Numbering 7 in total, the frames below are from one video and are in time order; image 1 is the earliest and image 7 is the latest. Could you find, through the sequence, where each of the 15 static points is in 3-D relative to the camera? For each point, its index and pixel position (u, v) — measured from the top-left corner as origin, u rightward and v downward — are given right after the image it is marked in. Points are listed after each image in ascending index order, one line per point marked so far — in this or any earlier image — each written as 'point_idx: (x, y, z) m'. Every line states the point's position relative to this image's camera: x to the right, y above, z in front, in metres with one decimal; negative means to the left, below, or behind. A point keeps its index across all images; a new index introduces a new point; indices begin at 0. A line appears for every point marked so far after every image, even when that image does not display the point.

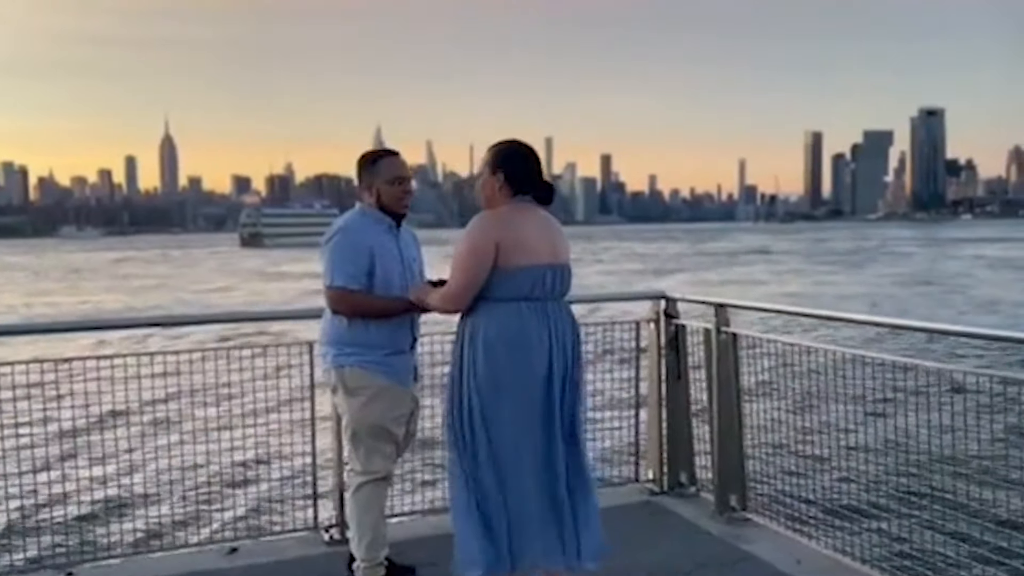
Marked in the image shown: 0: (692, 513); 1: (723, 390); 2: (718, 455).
0: (+1.0, -1.2, +6.5) m
1: (+1.1, -0.6, +6.4) m
2: (+1.1, -0.9, +6.5) m
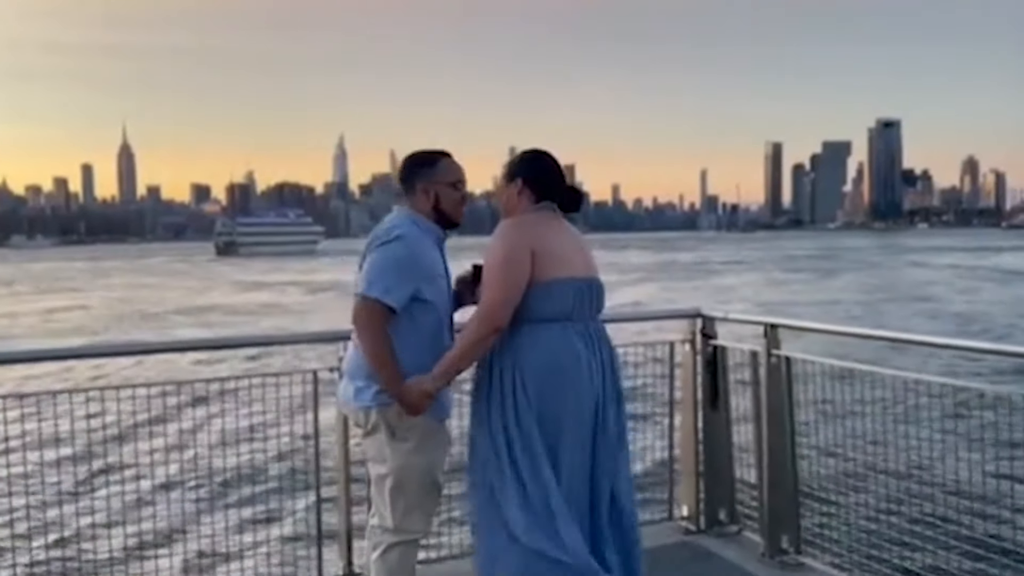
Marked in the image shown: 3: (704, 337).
0: (+1.1, -1.3, +5.9) m
1: (+1.3, -0.6, +5.7) m
2: (+1.3, -1.0, +5.8) m
3: (+1.0, -0.3, +6.2) m
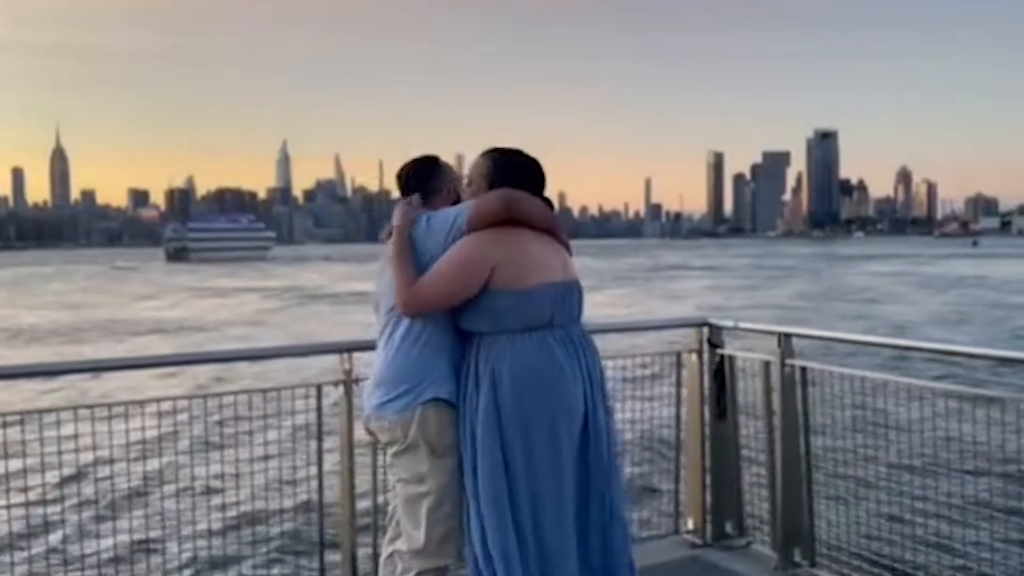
0: (+1.1, -1.4, +5.7) m
1: (+1.3, -0.7, +5.6) m
2: (+1.3, -1.0, +5.7) m
3: (+1.0, -0.3, +6.1) m
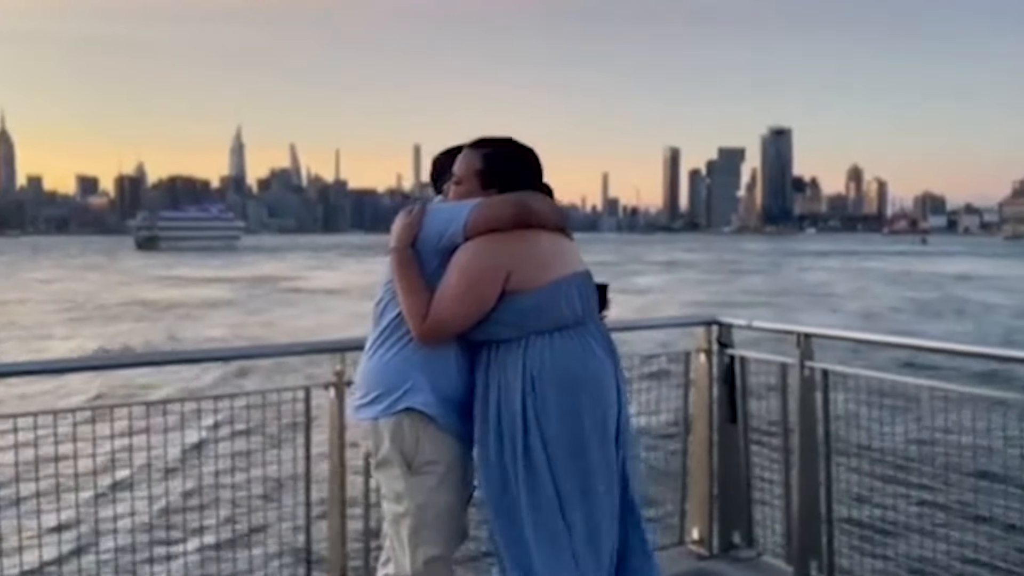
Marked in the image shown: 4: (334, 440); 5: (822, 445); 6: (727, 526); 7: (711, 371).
0: (+1.1, -1.4, +5.4) m
1: (+1.3, -0.7, +5.3) m
2: (+1.3, -1.0, +5.4) m
3: (+1.0, -0.3, +5.7) m
4: (-0.7, -0.6, +4.7) m
5: (+1.4, -0.7, +5.3) m
6: (+1.1, -1.2, +5.8) m
7: (+1.0, -0.4, +5.7) m
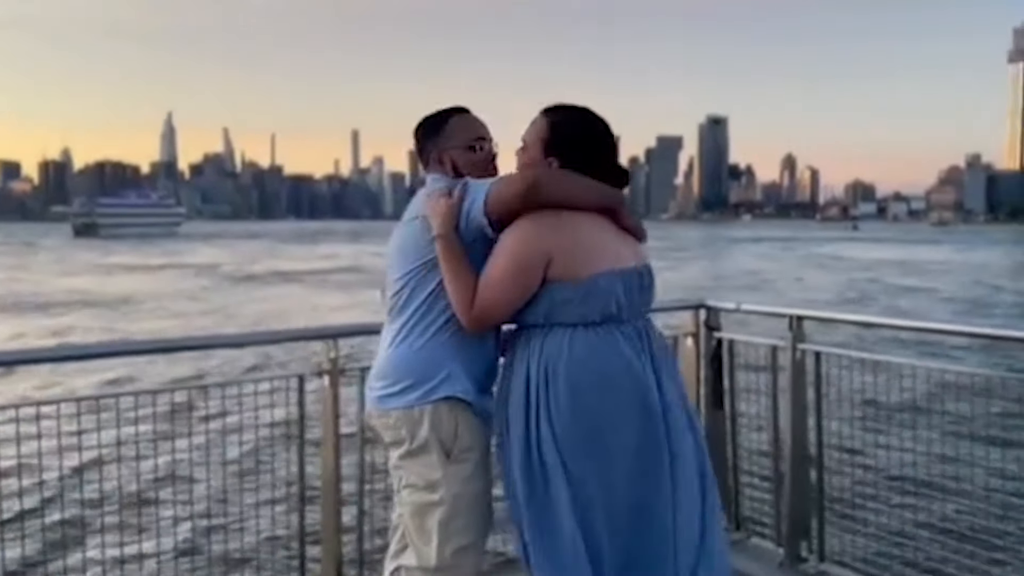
0: (+1.1, -1.3, +5.4) m
1: (+1.3, -0.6, +5.3) m
2: (+1.3, -1.0, +5.4) m
3: (+1.0, -0.2, +5.7) m
4: (-0.7, -0.5, +4.6) m
5: (+1.4, -0.6, +5.3) m
6: (+1.0, -1.1, +5.8) m
7: (+0.9, -0.3, +5.7) m
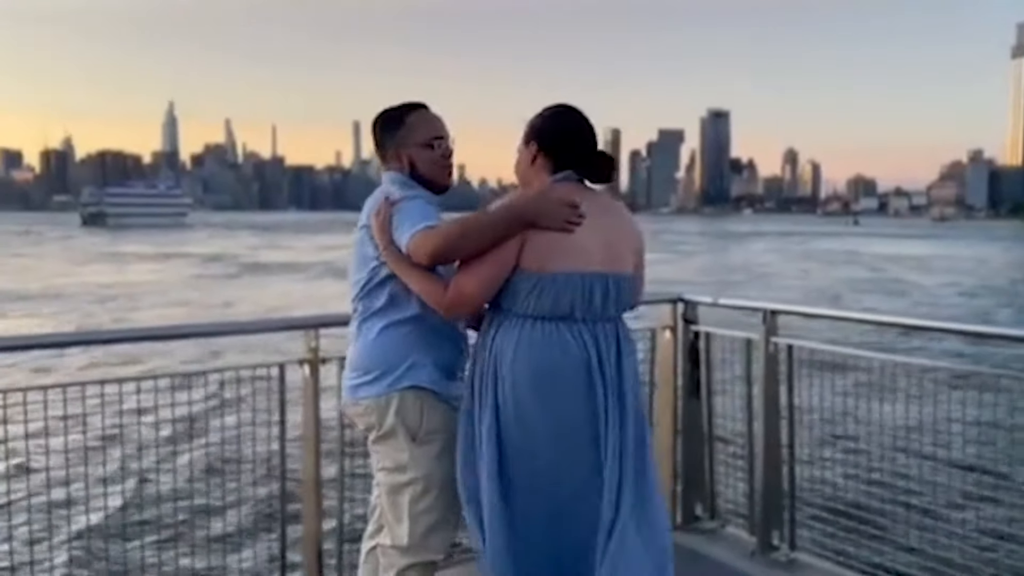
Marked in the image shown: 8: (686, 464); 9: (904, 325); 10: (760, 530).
0: (+1.0, -1.2, +5.5) m
1: (+1.2, -0.6, +5.4) m
2: (+1.2, -0.9, +5.5) m
3: (+0.9, -0.2, +5.8) m
4: (-0.8, -0.5, +4.7) m
5: (+1.3, -0.6, +5.4) m
6: (+0.9, -1.1, +5.9) m
7: (+0.8, -0.3, +5.8) m
8: (+0.9, -0.9, +5.9) m
9: (+1.7, -0.2, +5.1) m
10: (+1.2, -1.1, +5.5) m
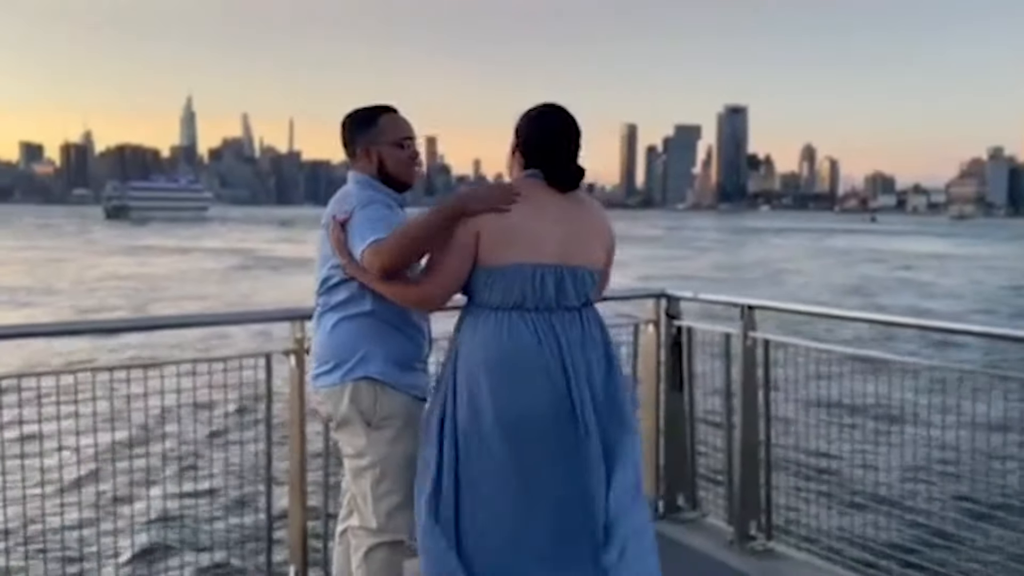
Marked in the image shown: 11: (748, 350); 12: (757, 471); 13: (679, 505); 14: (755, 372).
0: (+0.9, -1.2, +5.7) m
1: (+1.1, -0.6, +5.6) m
2: (+1.1, -0.9, +5.6) m
3: (+0.8, -0.1, +6.0) m
4: (-0.9, -0.5, +4.9) m
5: (+1.2, -0.6, +5.6) m
6: (+0.8, -1.0, +6.0) m
7: (+0.7, -0.3, +6.0) m
8: (+0.8, -0.9, +6.1) m
9: (+1.6, -0.1, +5.2) m
10: (+1.1, -1.1, +5.6) m
11: (+1.1, -0.3, +5.5) m
12: (+1.2, -0.9, +5.6) m
13: (+0.9, -1.1, +6.0) m
14: (+1.2, -0.4, +5.5) m
